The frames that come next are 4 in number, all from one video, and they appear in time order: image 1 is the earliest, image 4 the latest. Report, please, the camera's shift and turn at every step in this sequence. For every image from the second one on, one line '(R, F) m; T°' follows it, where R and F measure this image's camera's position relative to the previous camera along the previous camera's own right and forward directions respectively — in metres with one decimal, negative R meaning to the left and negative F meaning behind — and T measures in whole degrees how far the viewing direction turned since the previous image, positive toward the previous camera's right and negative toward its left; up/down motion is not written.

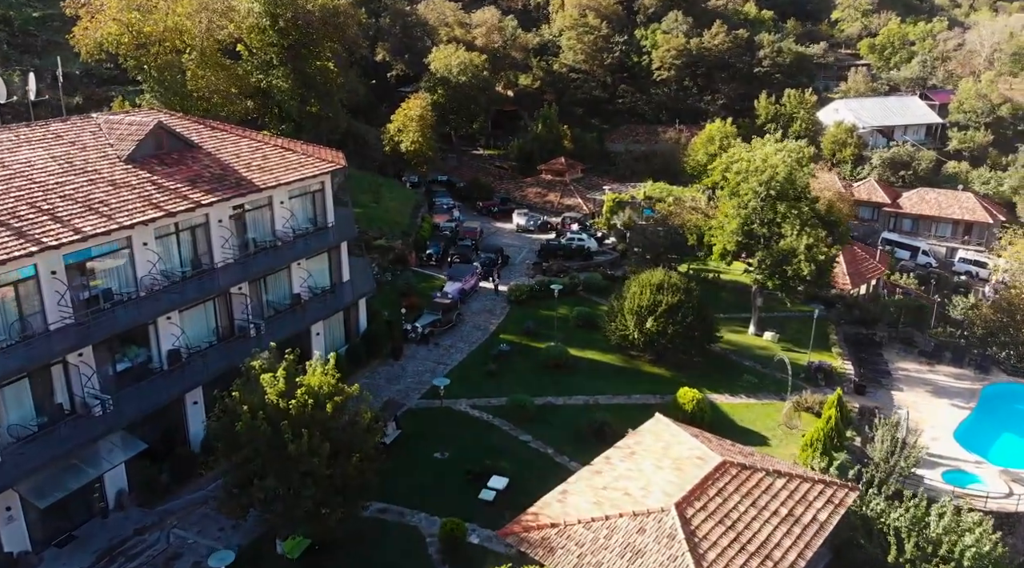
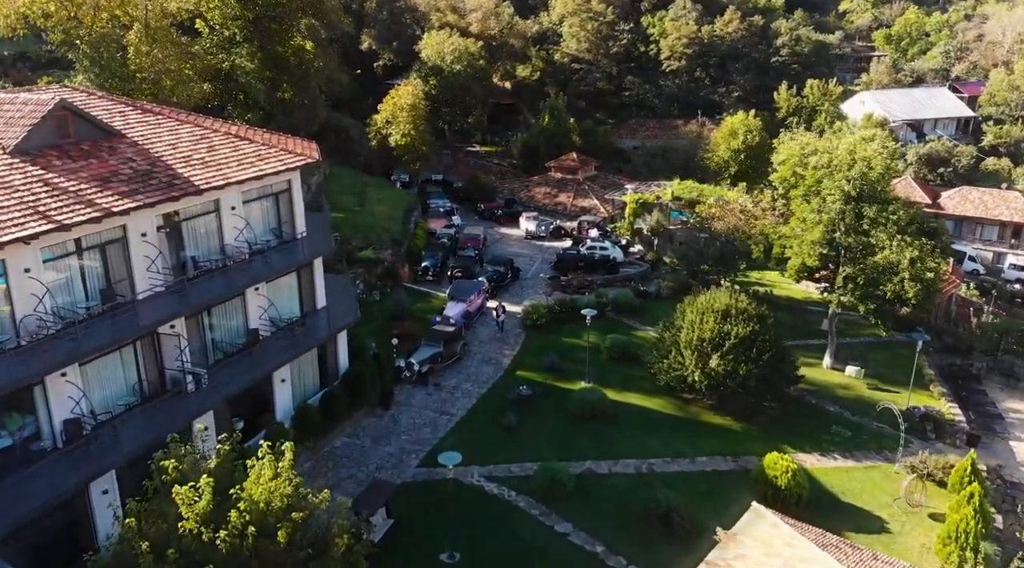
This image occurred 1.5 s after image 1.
(-1.3, +8.8) m; +1°
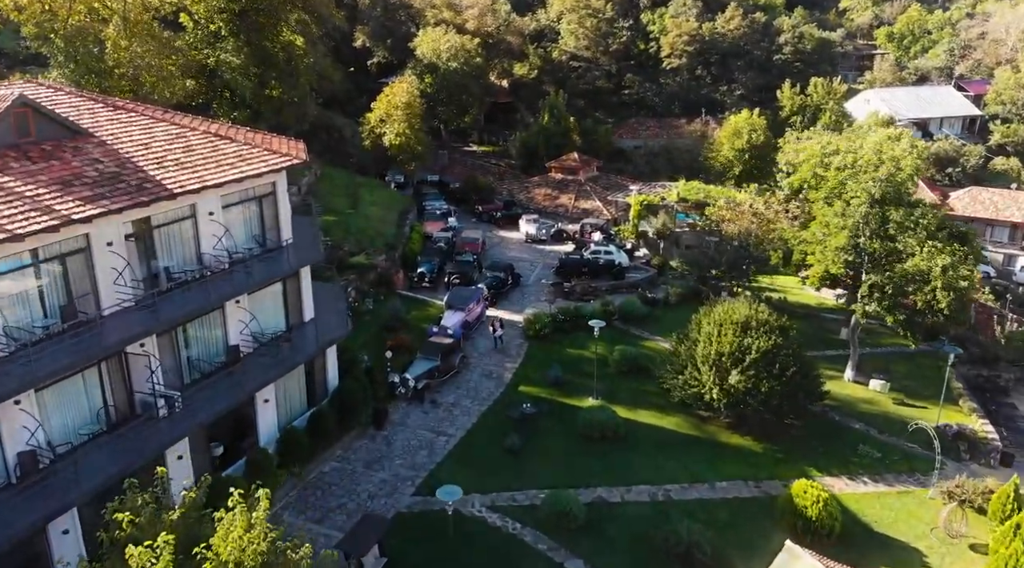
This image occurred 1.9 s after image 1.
(-0.3, +2.2) m; 0°
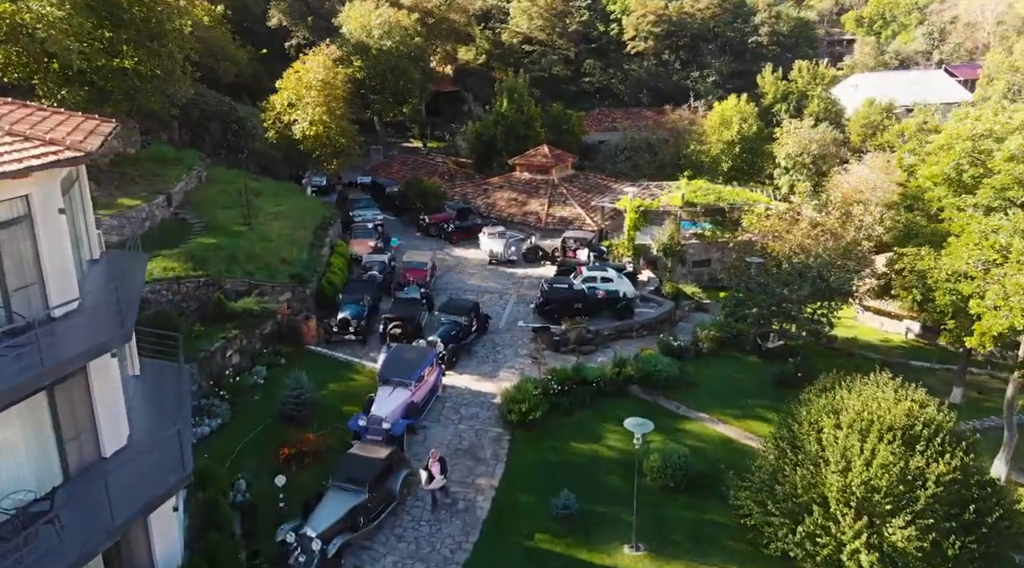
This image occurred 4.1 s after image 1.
(-0.7, +12.8) m; +4°
